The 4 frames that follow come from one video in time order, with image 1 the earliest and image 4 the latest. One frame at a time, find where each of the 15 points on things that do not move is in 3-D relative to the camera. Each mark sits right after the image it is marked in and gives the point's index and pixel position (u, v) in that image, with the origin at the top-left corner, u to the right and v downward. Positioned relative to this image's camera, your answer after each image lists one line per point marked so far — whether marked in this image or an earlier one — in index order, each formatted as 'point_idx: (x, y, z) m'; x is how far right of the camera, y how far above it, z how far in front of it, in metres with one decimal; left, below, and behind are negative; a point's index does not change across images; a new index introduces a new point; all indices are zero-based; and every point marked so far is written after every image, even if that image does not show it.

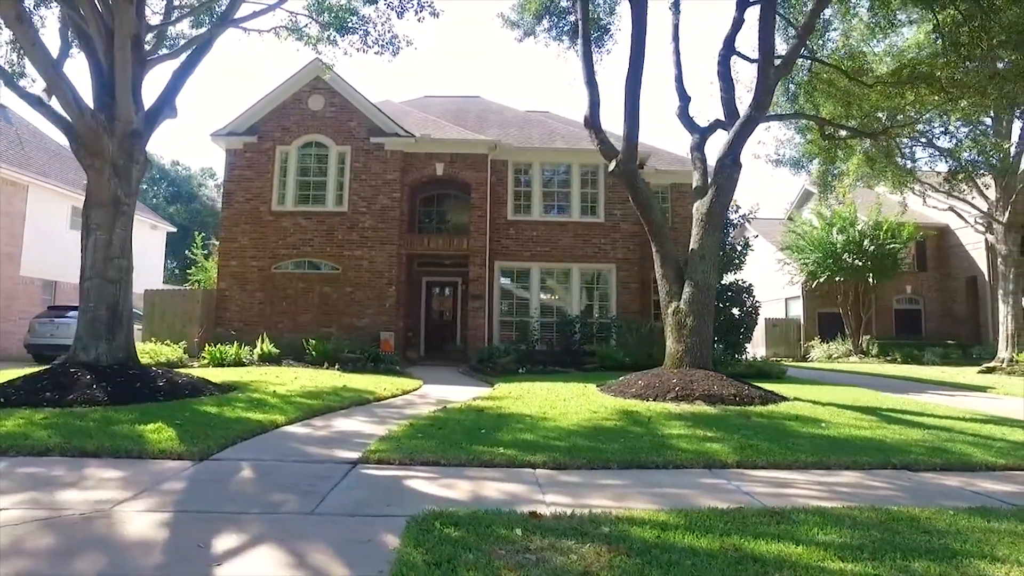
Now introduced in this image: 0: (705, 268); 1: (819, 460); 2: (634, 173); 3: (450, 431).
0: (+3.5, +0.4, +10.7) m
1: (+3.0, -1.7, +5.8) m
2: (+2.4, +2.2, +11.2) m
3: (-0.7, -1.6, +6.6) m
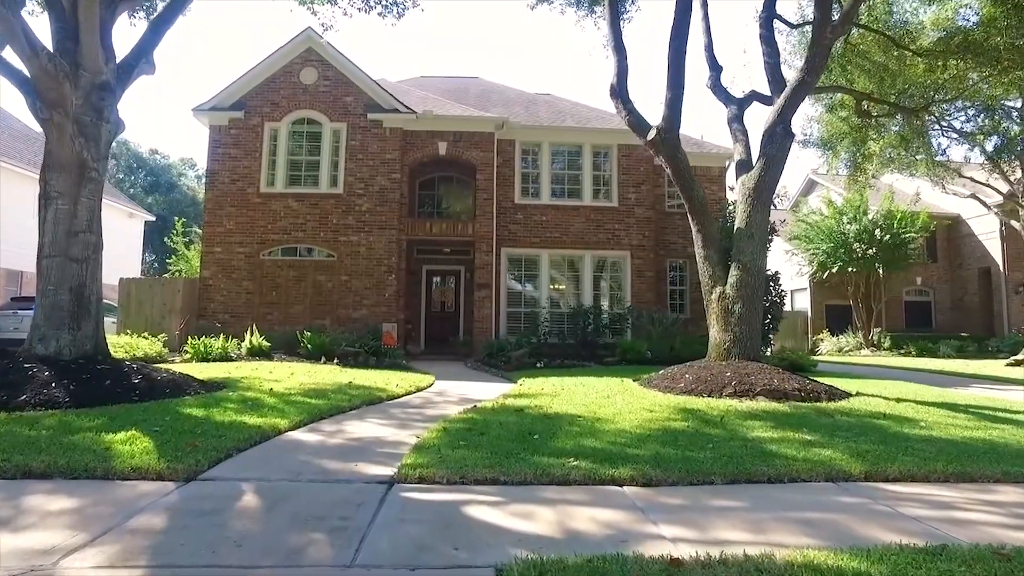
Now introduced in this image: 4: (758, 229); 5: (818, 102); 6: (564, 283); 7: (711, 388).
0: (+4.0, +0.6, +9.6) m
1: (+3.6, -1.4, +4.7) m
2: (+2.8, +2.5, +10.0) m
3: (-0.1, -1.4, +5.3) m
4: (+4.0, +1.0, +9.7) m
5: (+8.0, +4.8, +15.3) m
6: (+1.5, +0.1, +16.9) m
7: (+2.8, -1.4, +8.2) m
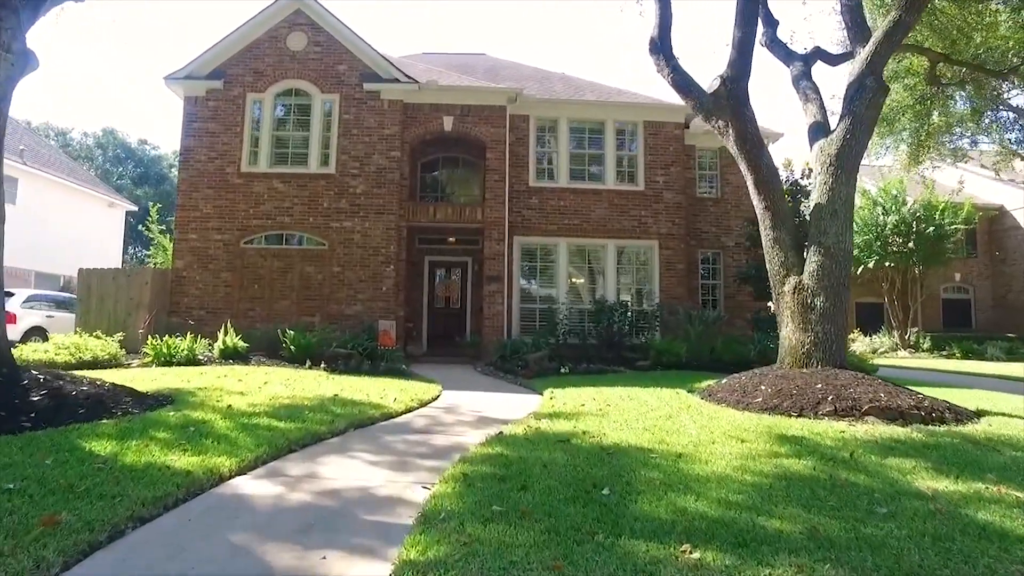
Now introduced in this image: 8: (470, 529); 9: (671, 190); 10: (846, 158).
0: (+4.3, +0.8, +7.7) m
1: (+3.9, -1.3, +2.9) m
2: (+3.2, +2.6, +8.1) m
3: (+0.2, -1.2, +3.5) m
4: (+4.4, +1.1, +7.8) m
5: (+8.4, +5.0, +13.4) m
6: (+1.9, +0.3, +15.1) m
7: (+3.1, -1.3, +6.3) m
8: (-0.2, -1.2, +2.9) m
9: (+4.1, +2.5, +15.2) m
10: (+4.5, +1.7, +7.9) m
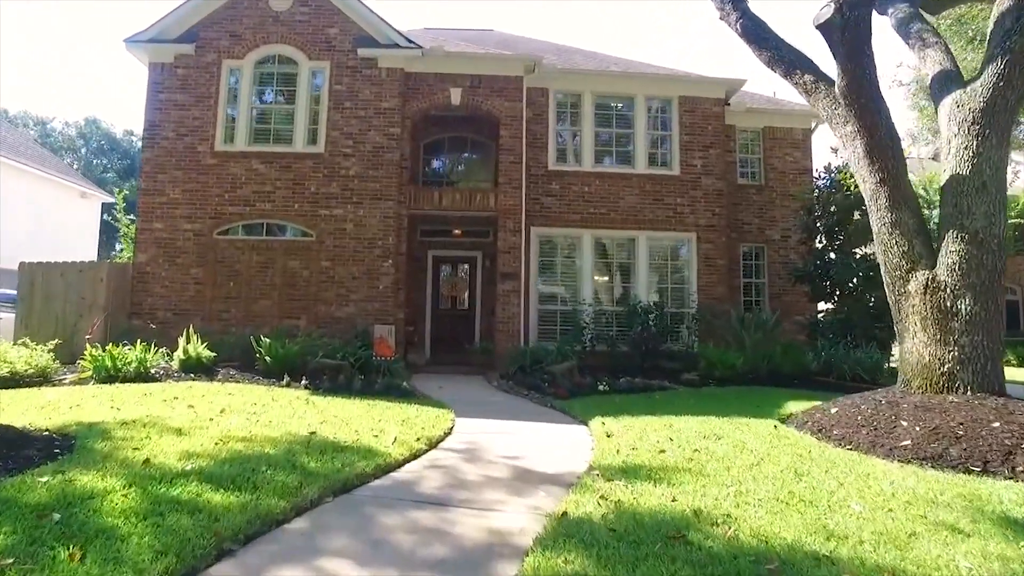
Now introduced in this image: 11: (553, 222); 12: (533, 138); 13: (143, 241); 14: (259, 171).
0: (+4.7, +0.8, +5.8) m
1: (+4.3, -1.3, +0.9) m
2: (+3.6, +2.6, +6.2) m
3: (+0.6, -1.2, +1.5) m
4: (+4.8, +1.1, +5.9) m
5: (+8.8, +5.0, +11.4) m
6: (+2.2, +0.3, +13.1) m
7: (+3.5, -1.3, +4.4) m
8: (+0.2, -1.2, +1.0) m
9: (+4.5, +2.5, +13.3) m
10: (+4.9, +1.8, +5.9) m
11: (+0.9, +1.4, +13.0) m
12: (+0.5, +3.3, +13.1) m
13: (-7.4, +0.9, +11.9) m
14: (-5.2, +2.4, +12.0) m
